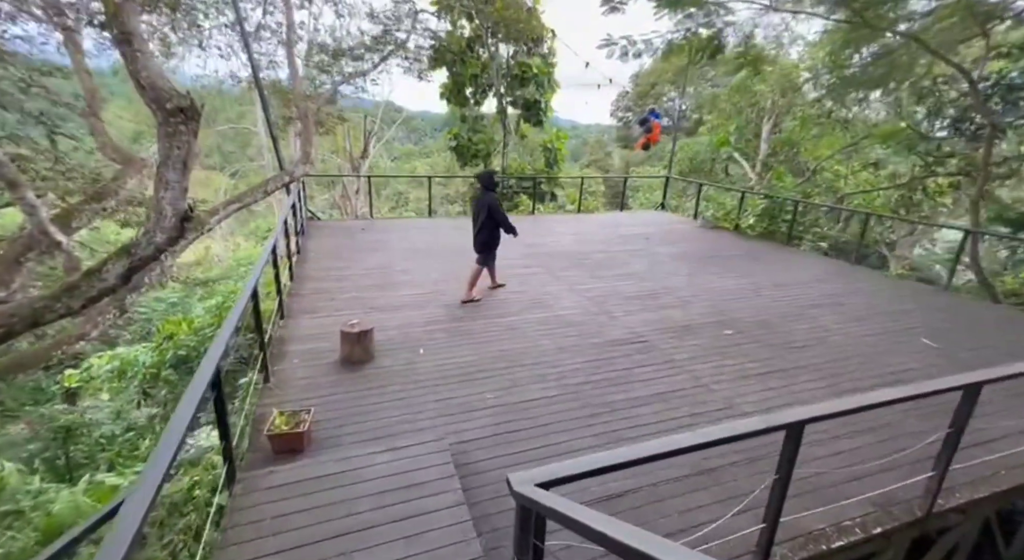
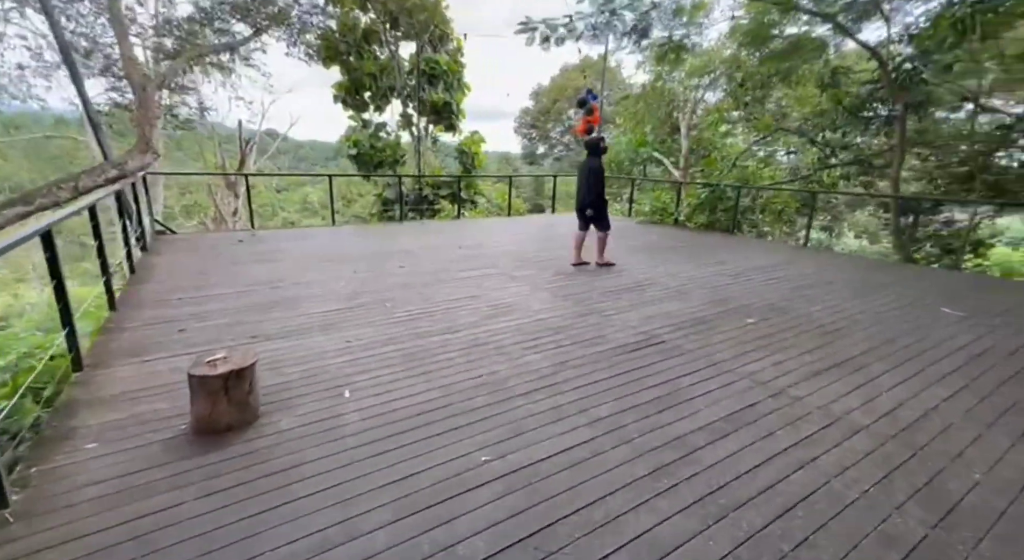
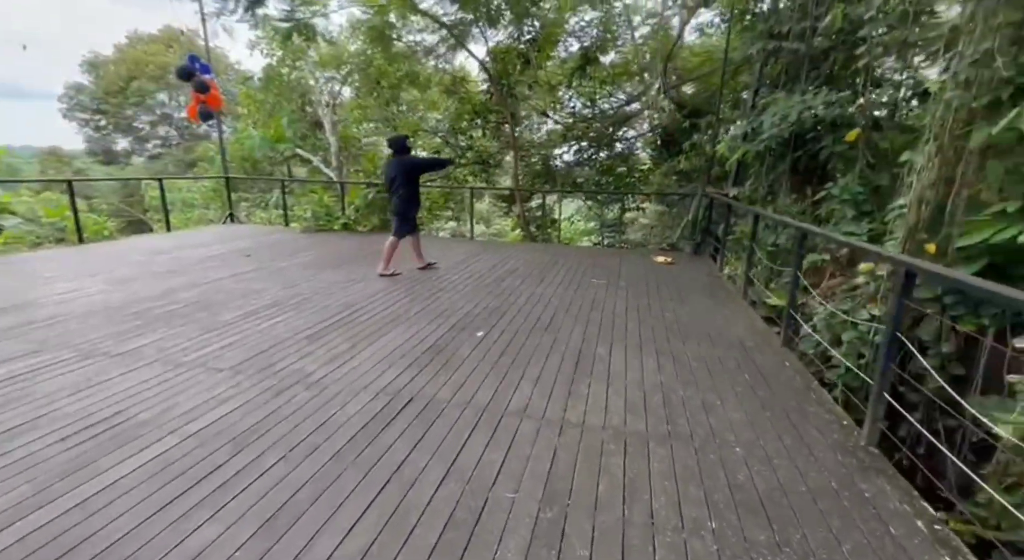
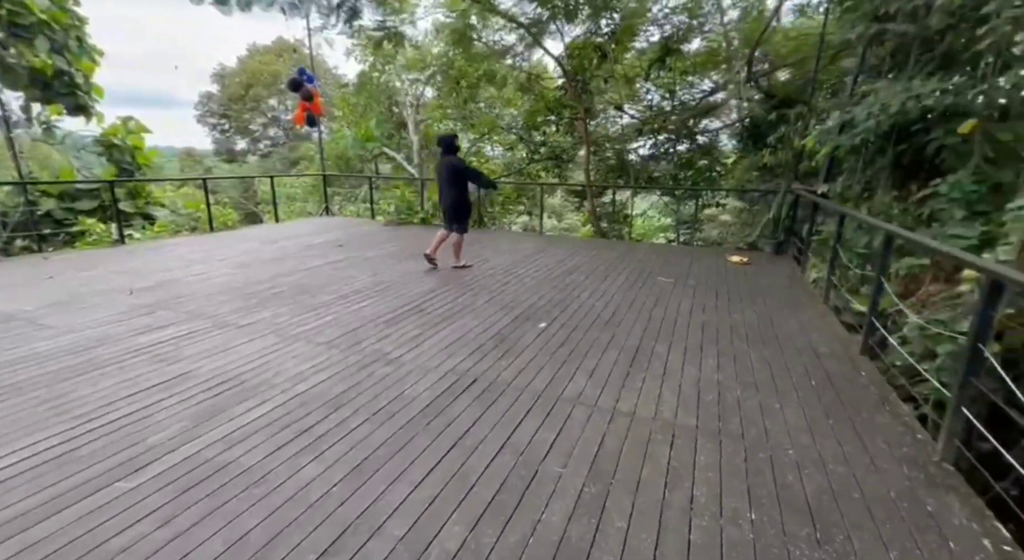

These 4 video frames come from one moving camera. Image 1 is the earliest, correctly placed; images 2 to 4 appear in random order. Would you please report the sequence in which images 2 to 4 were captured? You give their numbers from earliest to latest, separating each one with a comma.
2, 4, 3
